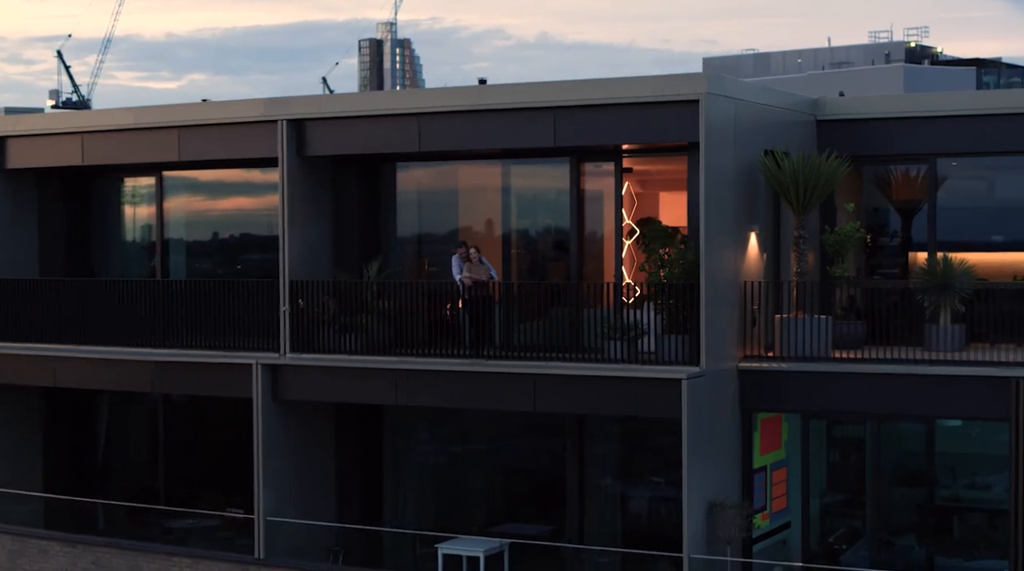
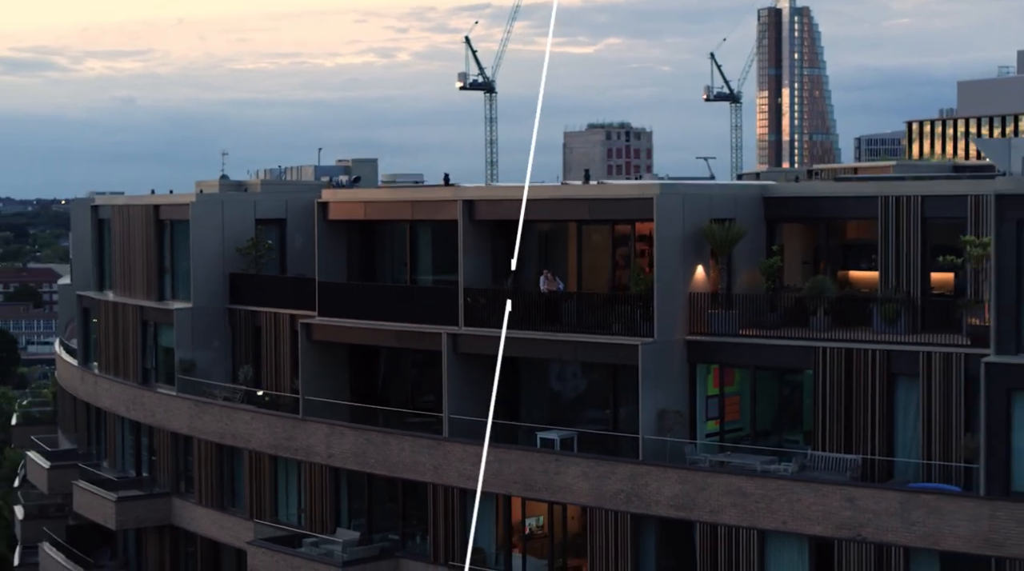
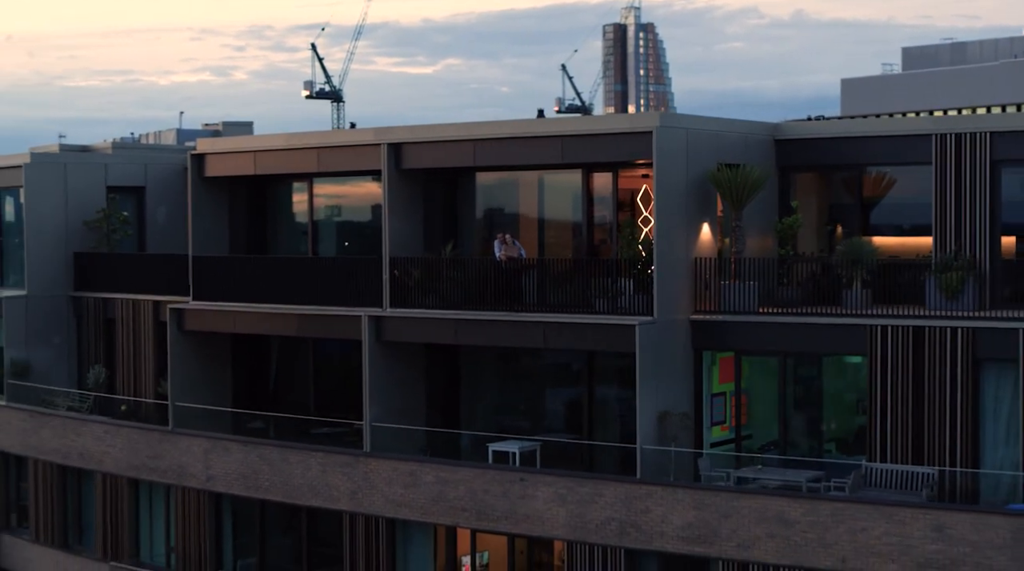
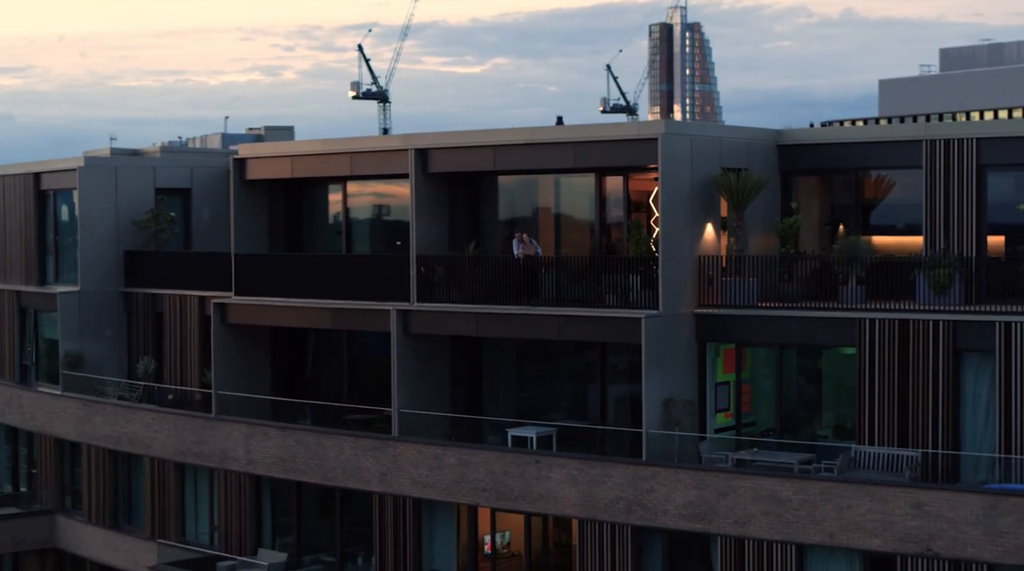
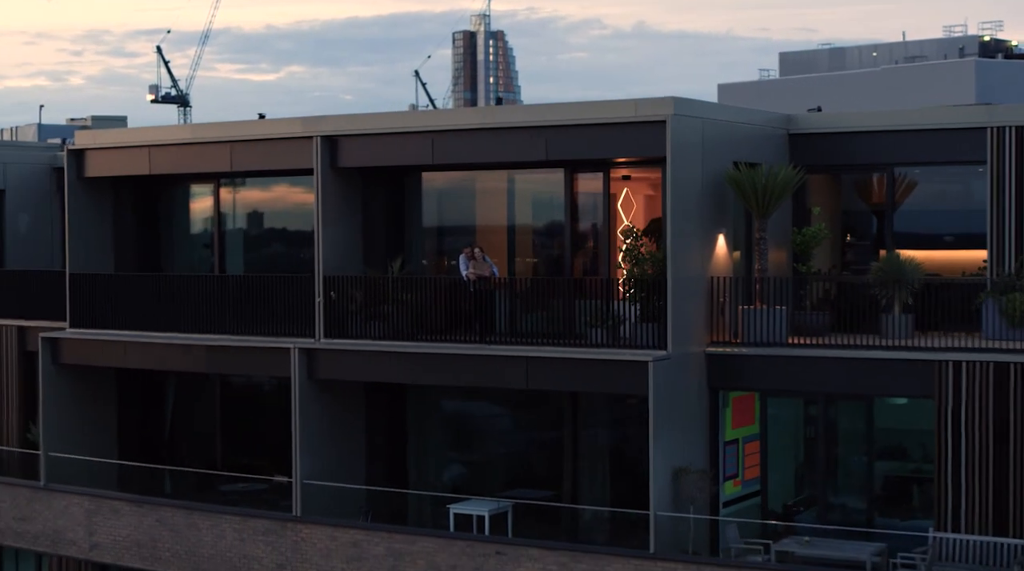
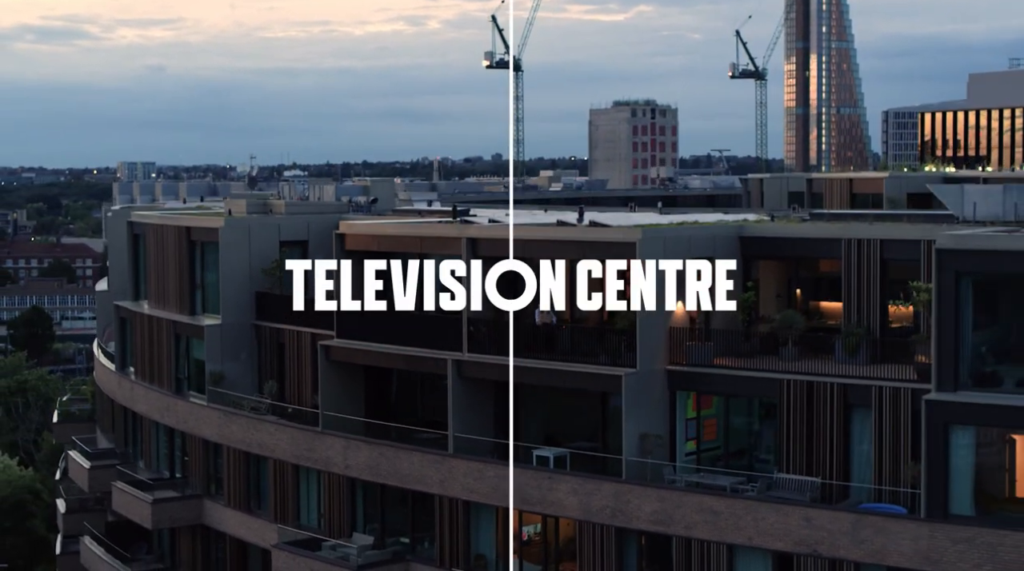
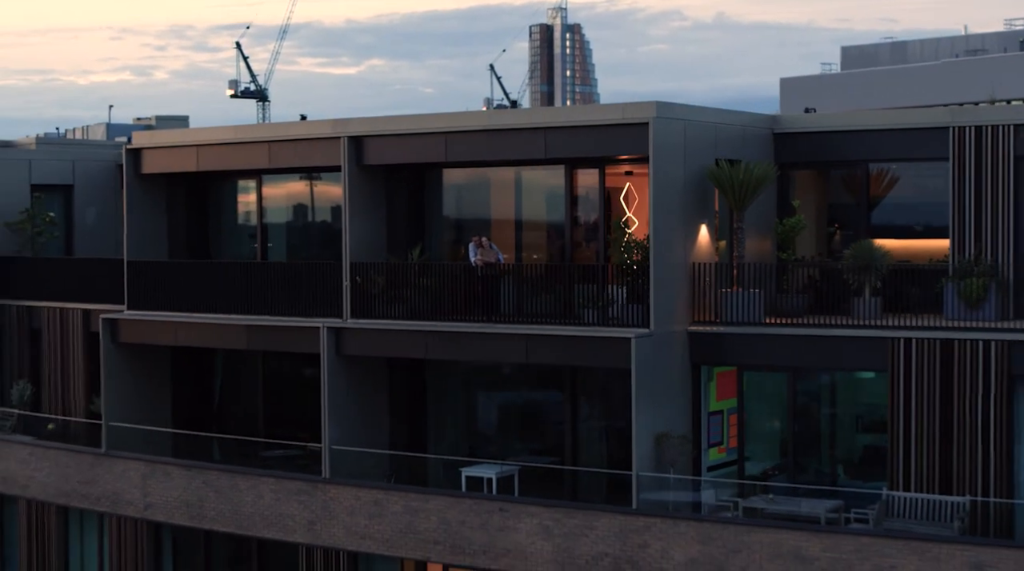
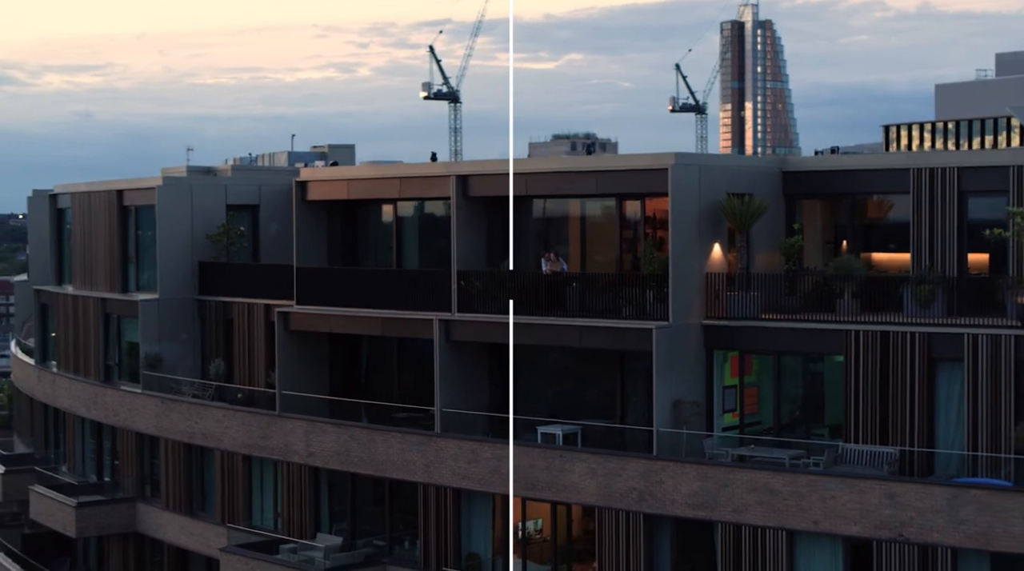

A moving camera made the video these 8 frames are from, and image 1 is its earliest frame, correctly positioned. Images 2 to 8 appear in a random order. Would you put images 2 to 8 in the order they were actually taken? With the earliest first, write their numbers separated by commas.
5, 7, 3, 4, 8, 2, 6
